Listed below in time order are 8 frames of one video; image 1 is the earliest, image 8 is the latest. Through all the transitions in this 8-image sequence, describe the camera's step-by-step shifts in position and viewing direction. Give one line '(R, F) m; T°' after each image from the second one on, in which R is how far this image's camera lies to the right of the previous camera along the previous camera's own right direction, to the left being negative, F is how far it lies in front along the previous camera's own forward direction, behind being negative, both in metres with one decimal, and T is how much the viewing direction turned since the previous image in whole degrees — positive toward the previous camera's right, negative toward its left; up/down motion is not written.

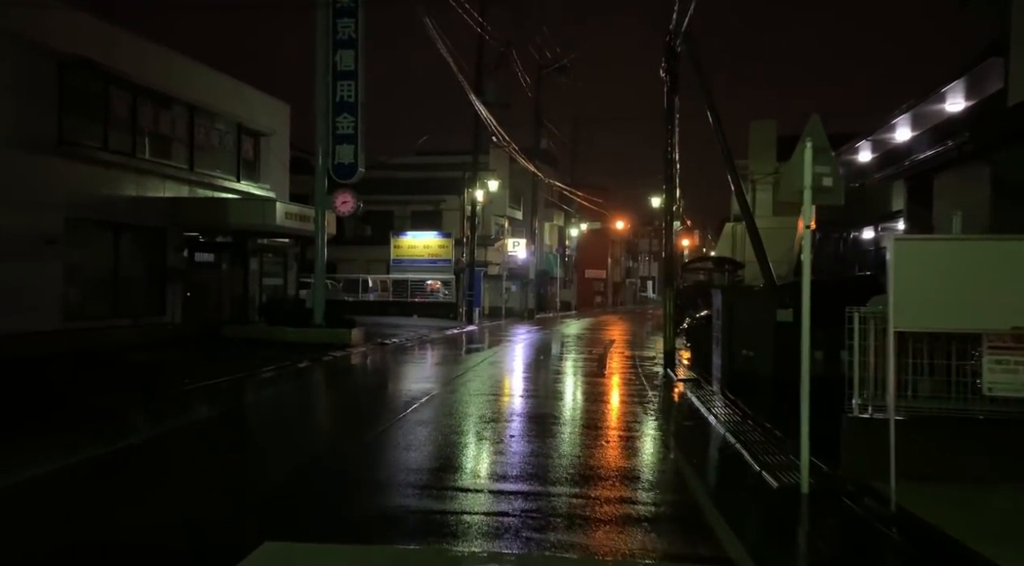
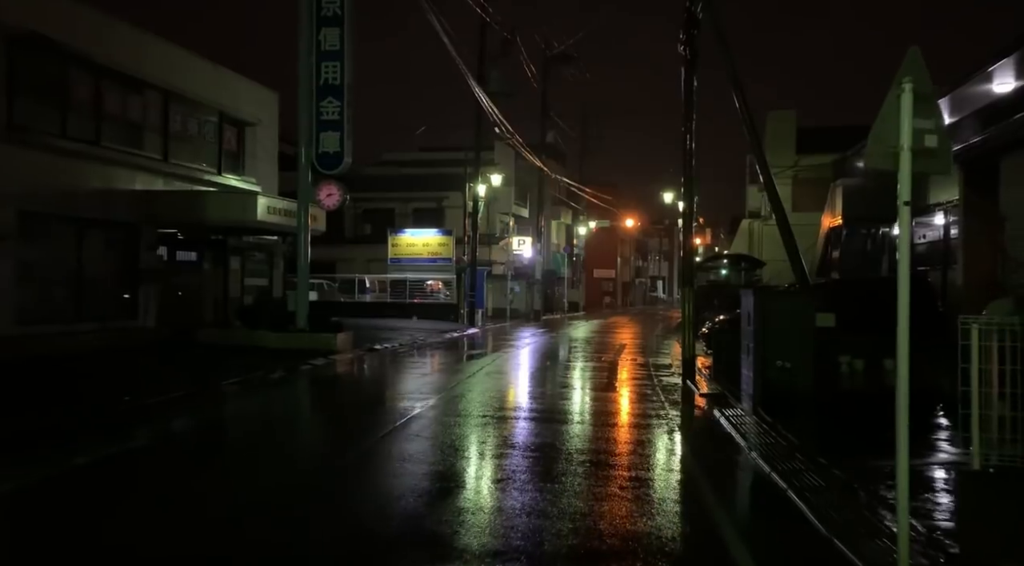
(+0.2, +2.0) m; -1°
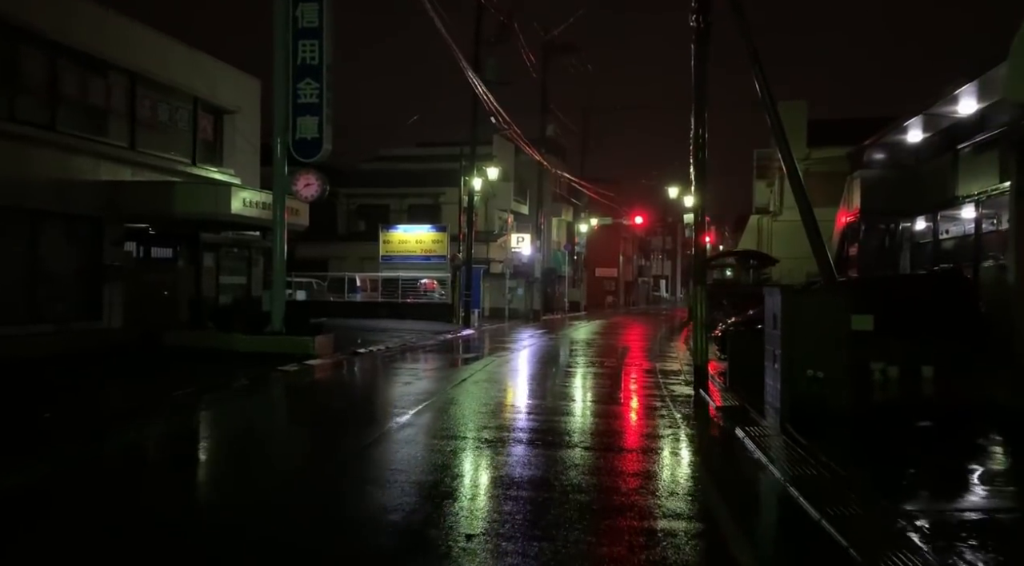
(+0.1, +1.7) m; 0°
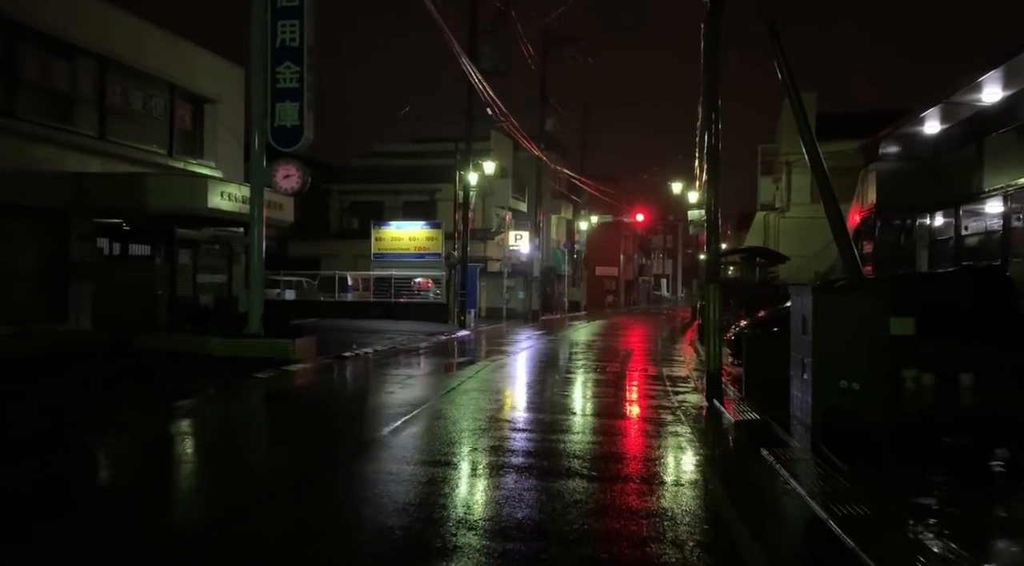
(+0.1, +1.3) m; 0°
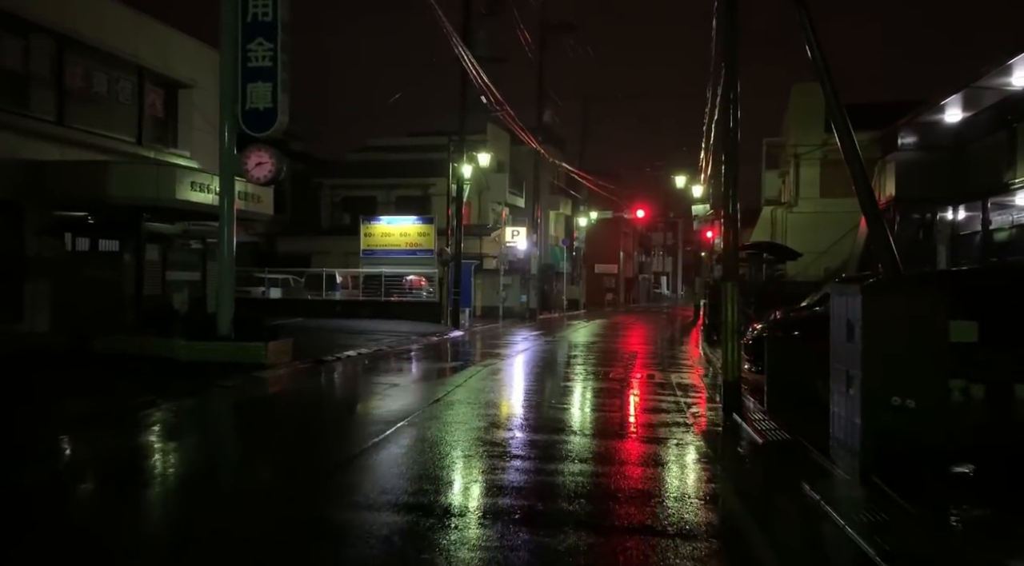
(+0.1, +1.5) m; 0°
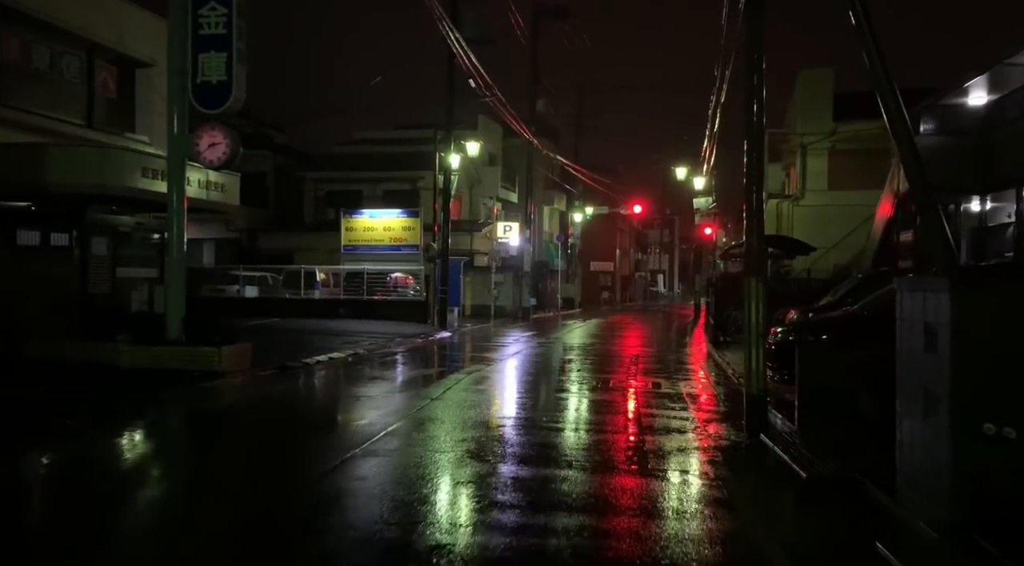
(+0.1, +1.8) m; 0°
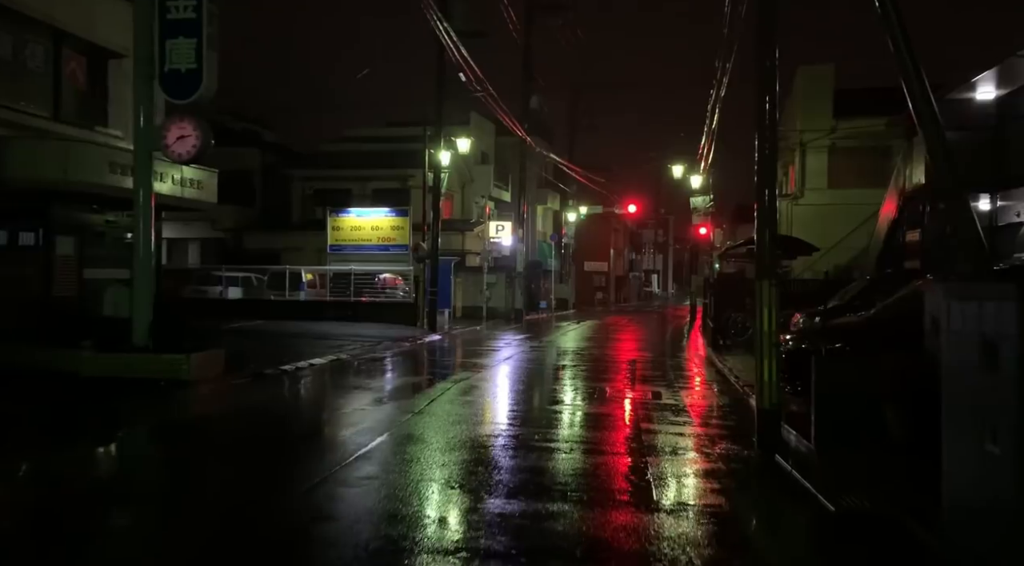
(0.0, +0.9) m; 0°
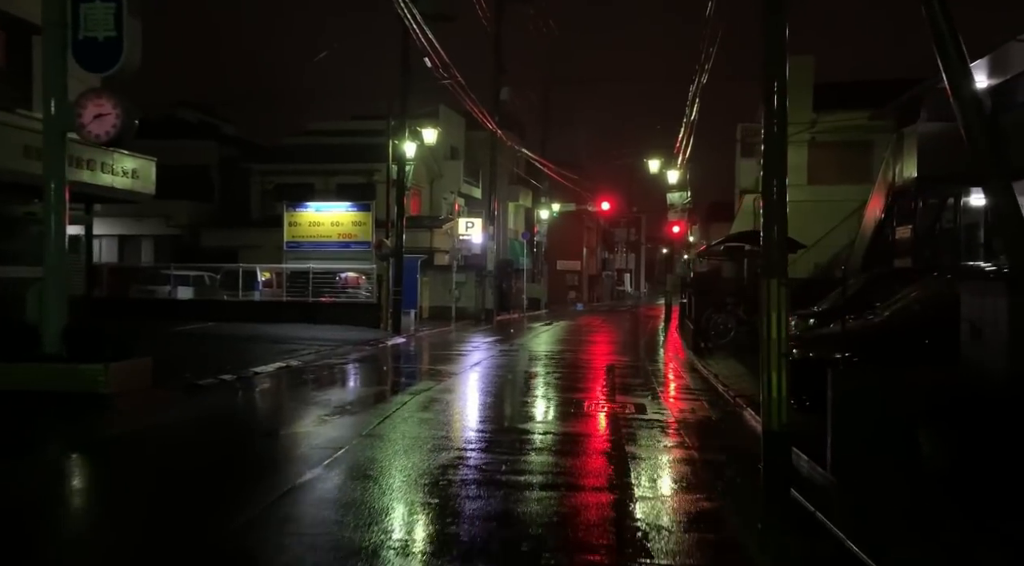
(+0.1, +1.5) m; +2°
